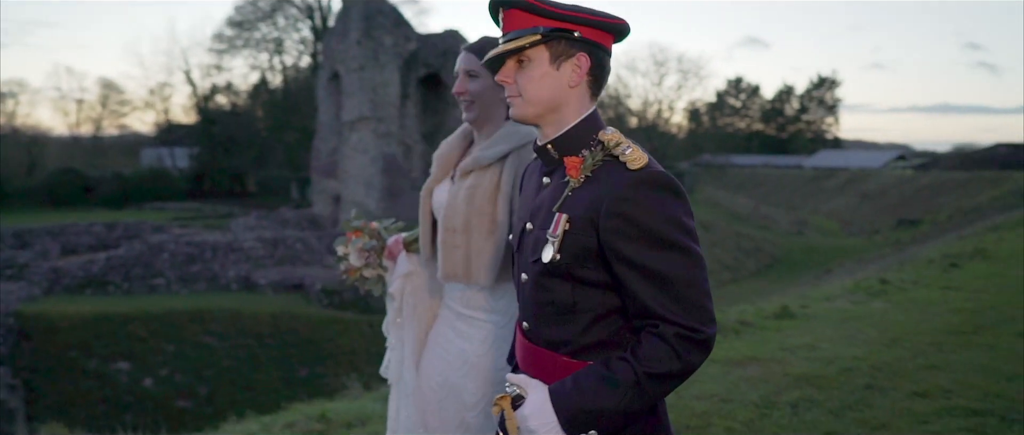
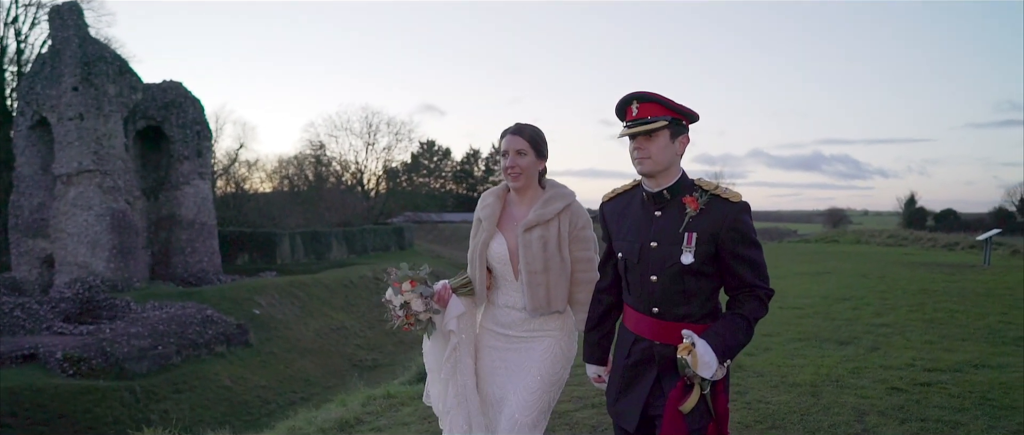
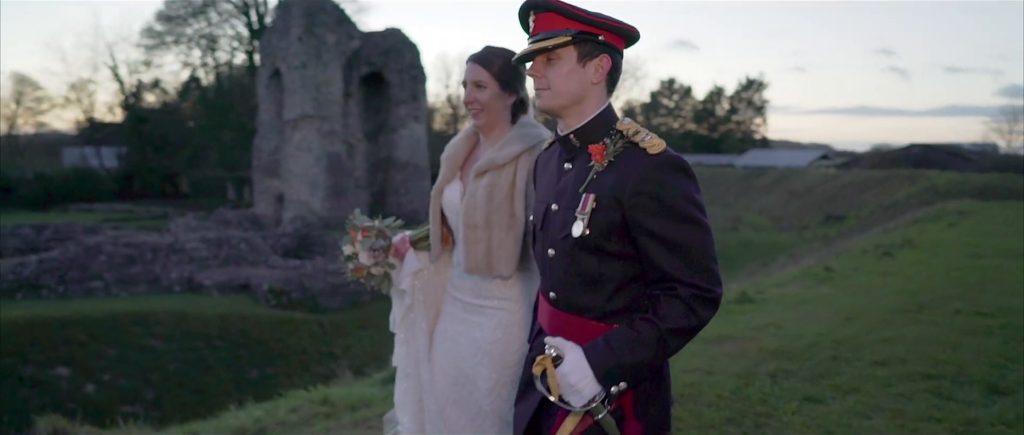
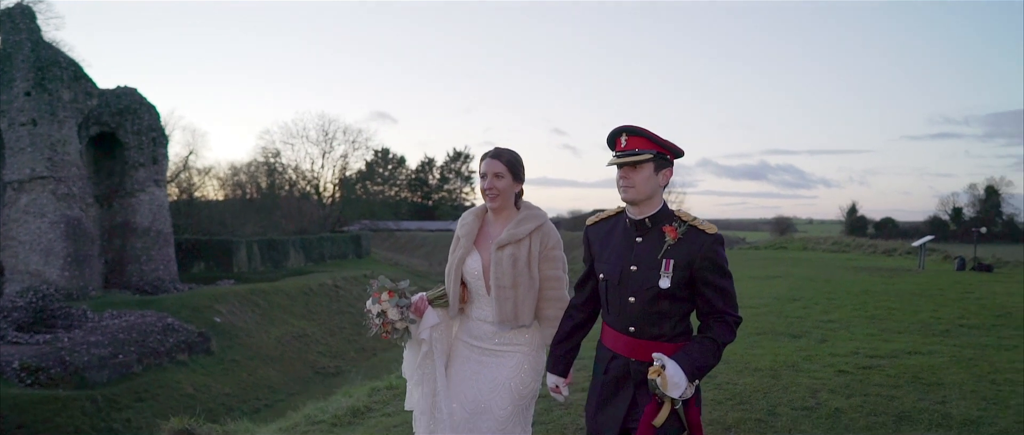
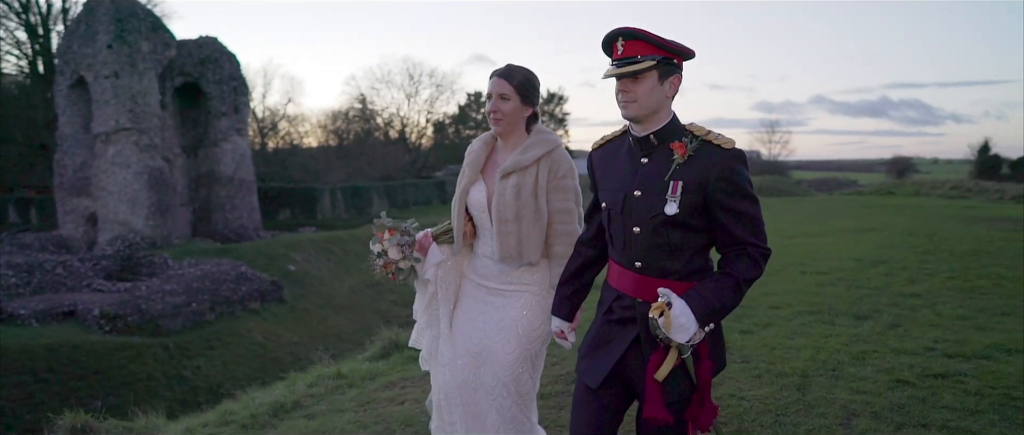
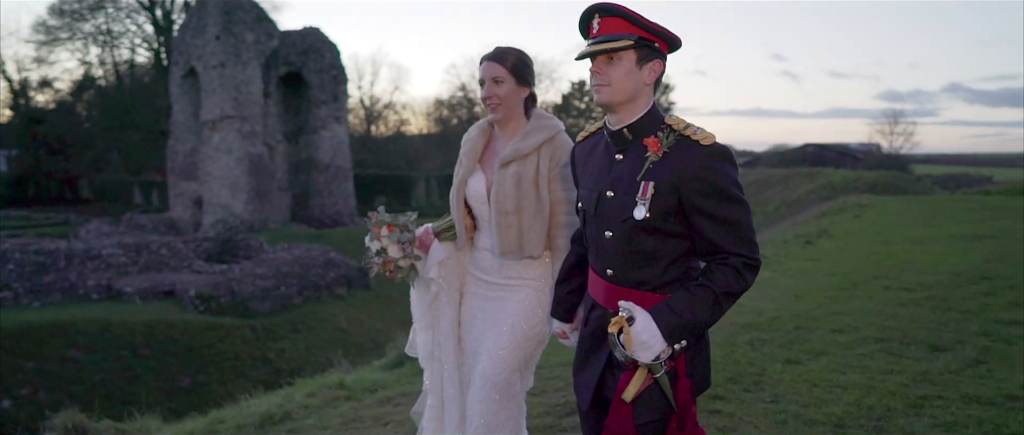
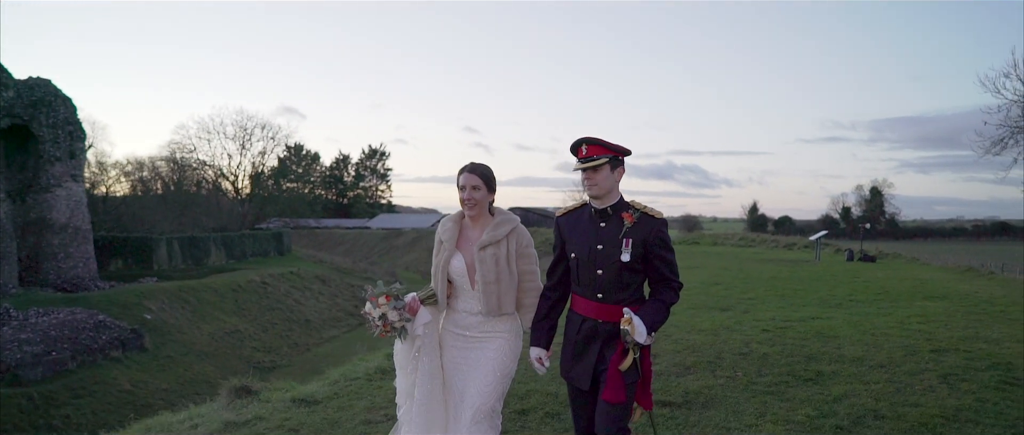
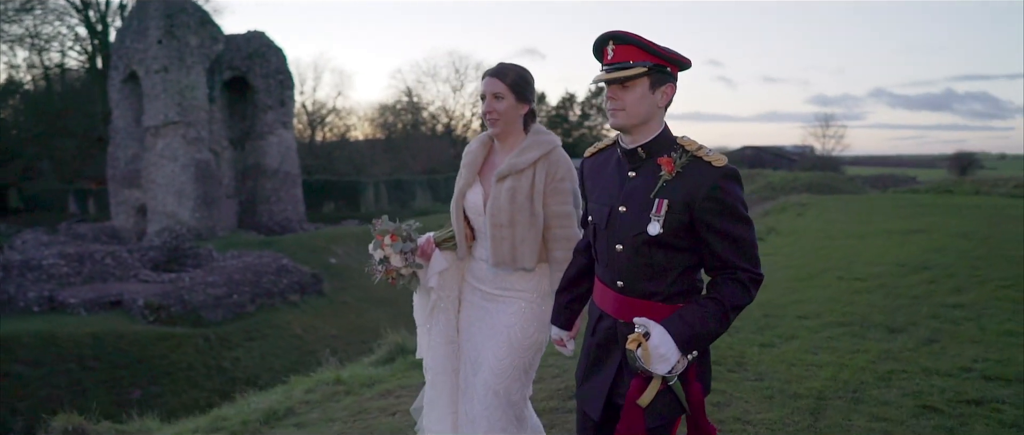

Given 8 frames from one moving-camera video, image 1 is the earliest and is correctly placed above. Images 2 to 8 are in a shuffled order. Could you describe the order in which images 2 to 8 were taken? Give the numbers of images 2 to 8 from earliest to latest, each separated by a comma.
3, 6, 8, 5, 2, 4, 7
